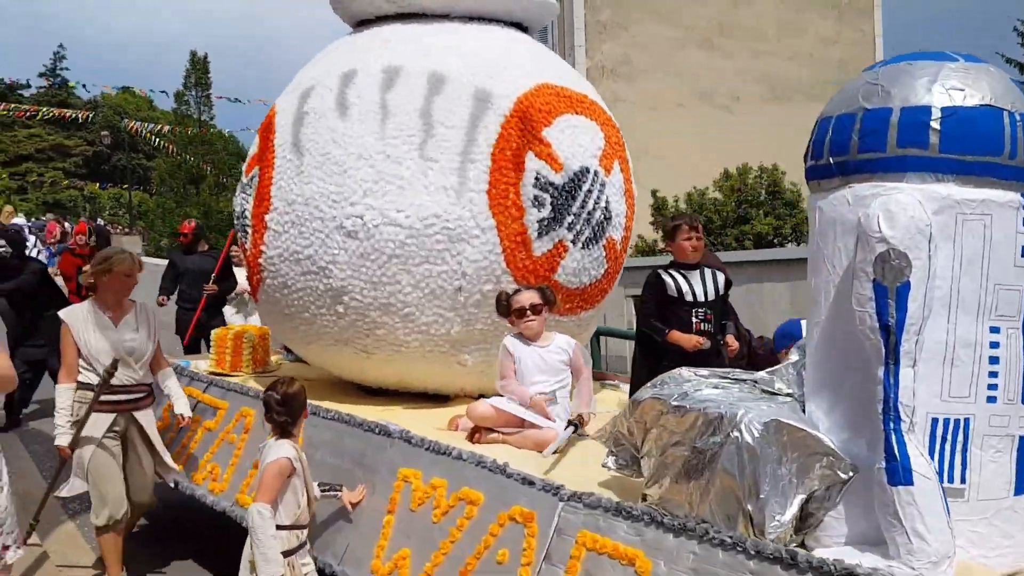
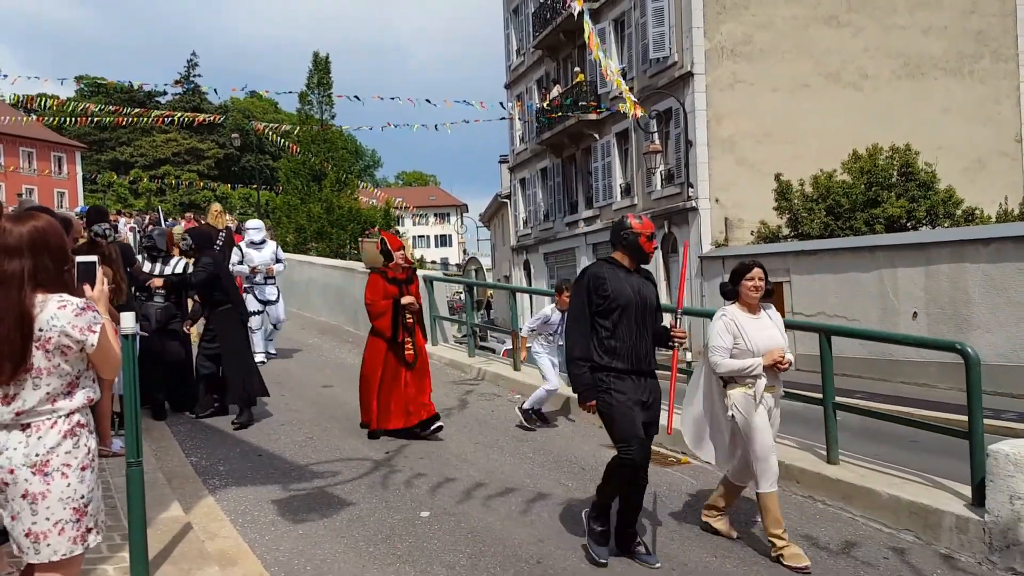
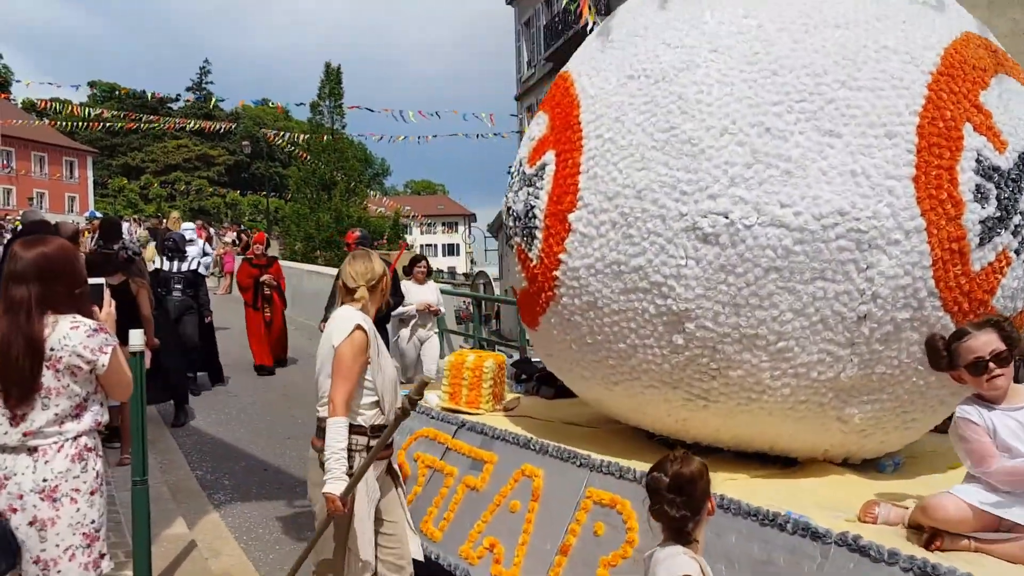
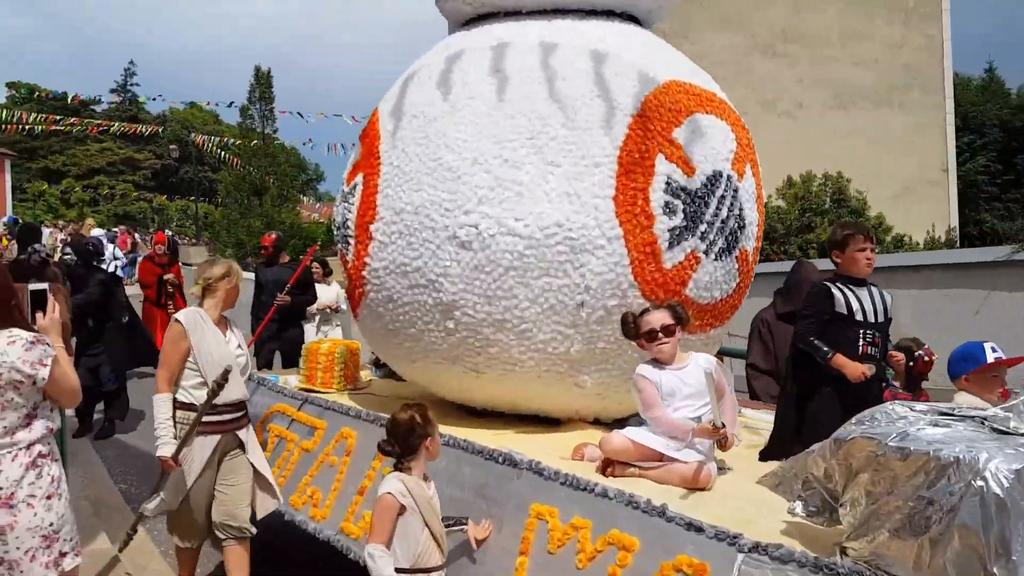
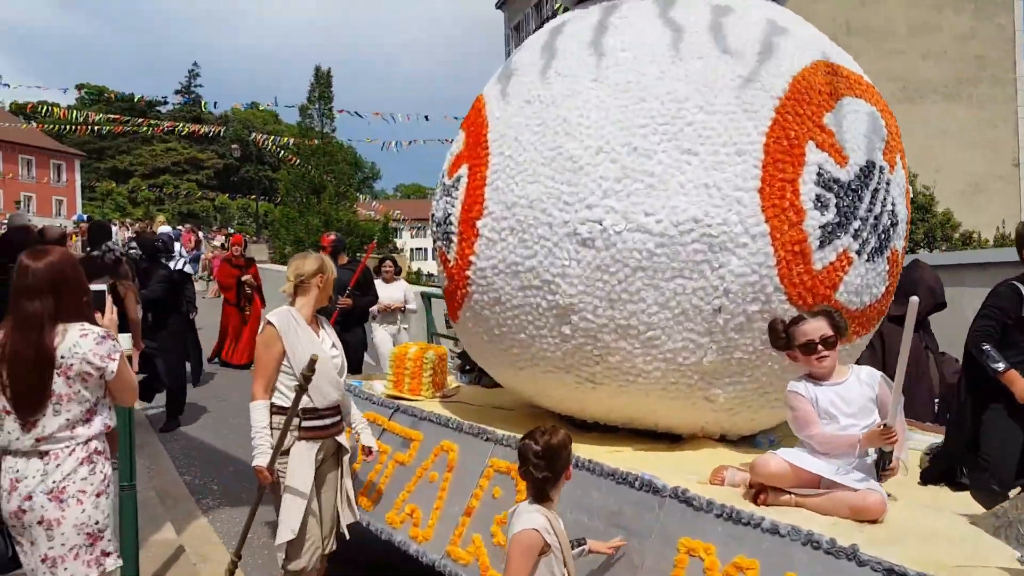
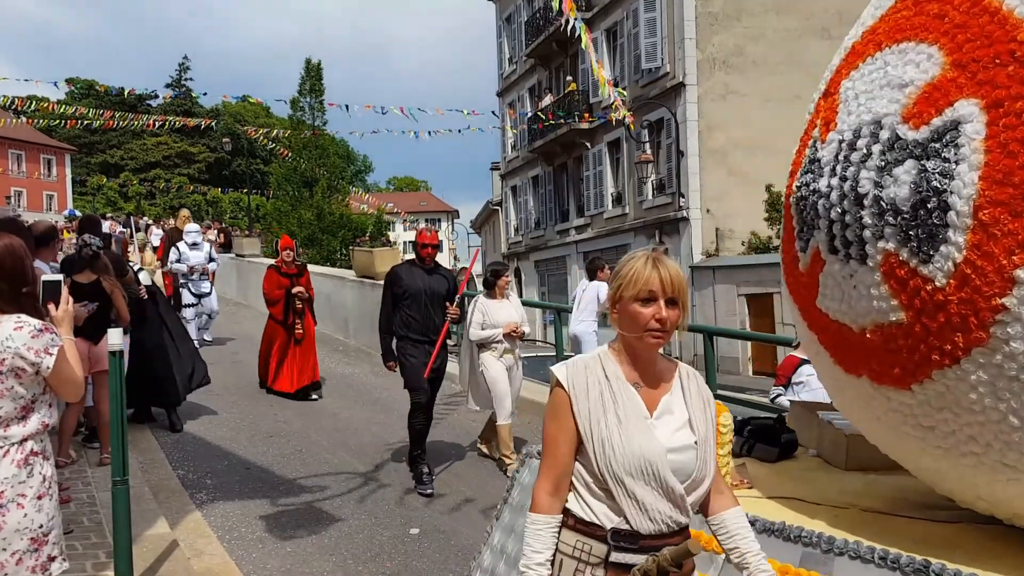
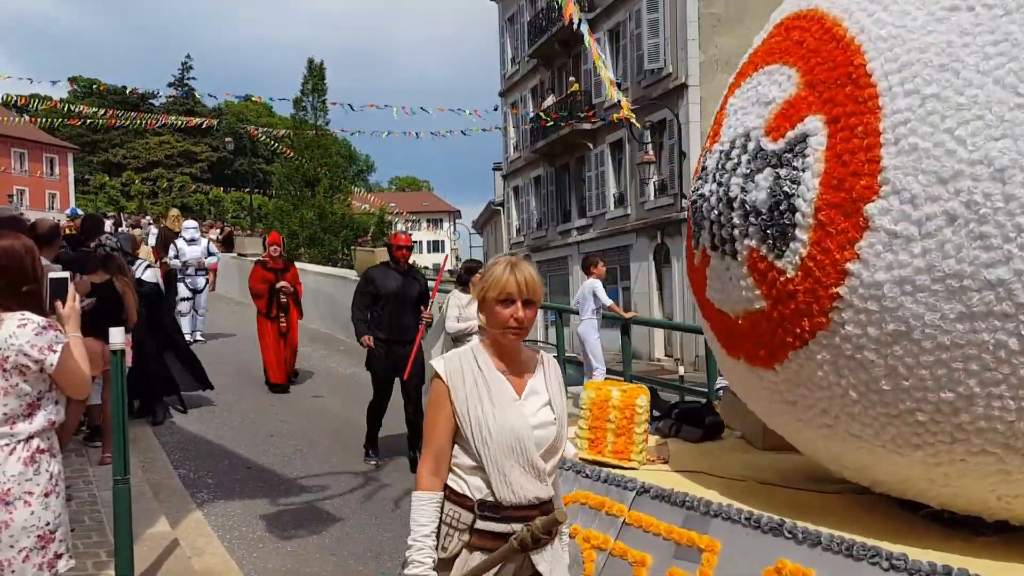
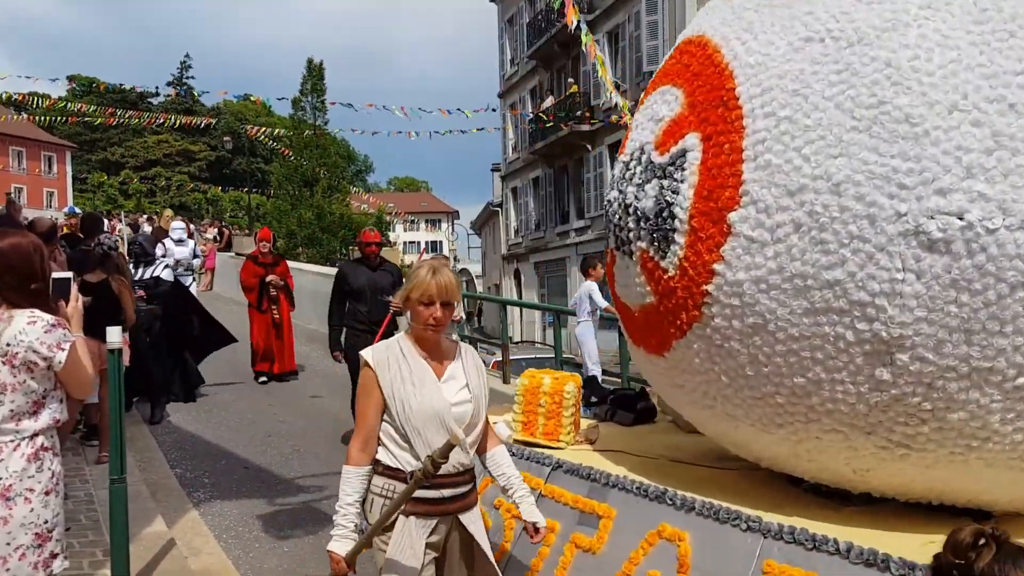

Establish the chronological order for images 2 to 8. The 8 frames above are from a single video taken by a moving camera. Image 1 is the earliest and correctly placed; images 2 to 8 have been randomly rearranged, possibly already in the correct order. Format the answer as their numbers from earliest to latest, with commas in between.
4, 5, 3, 8, 7, 6, 2
